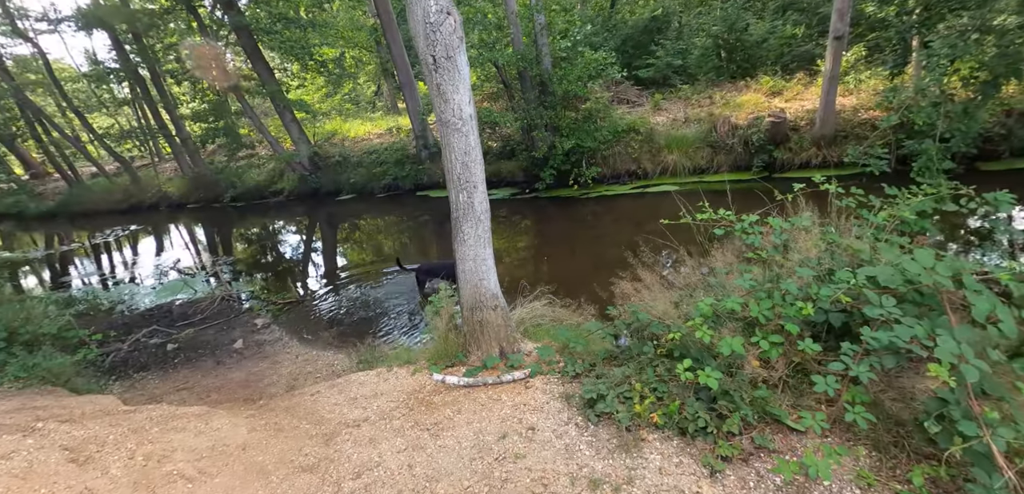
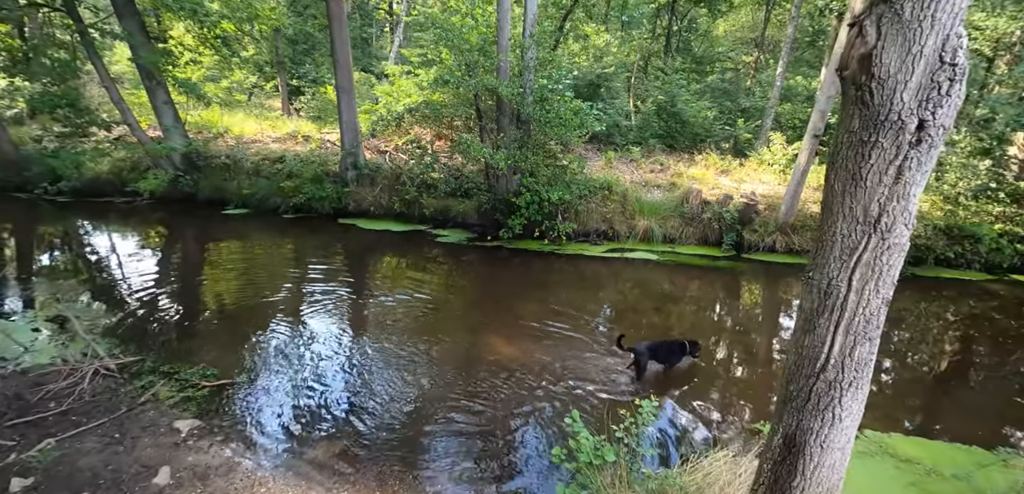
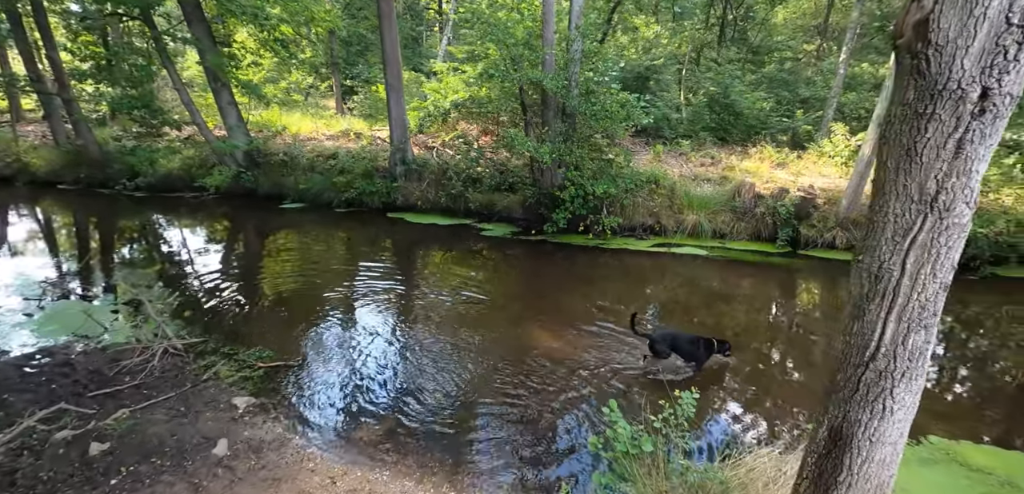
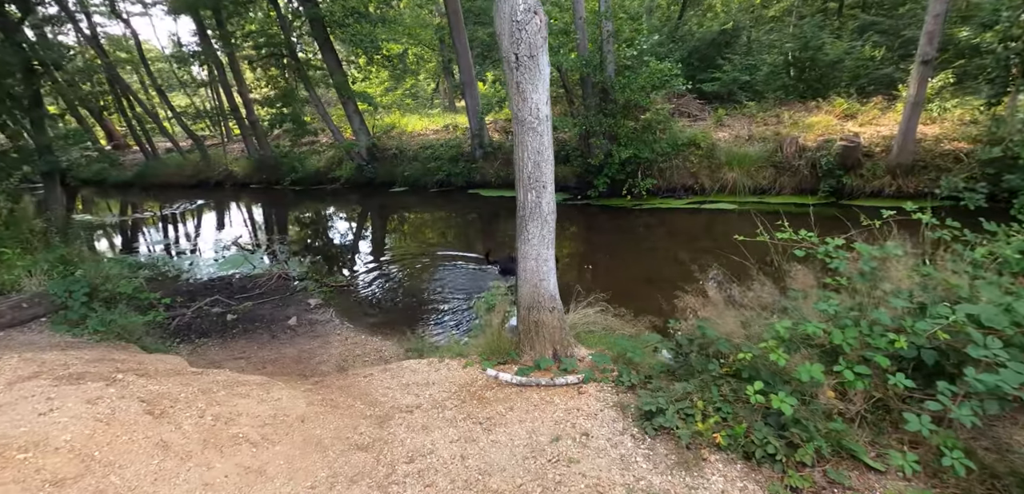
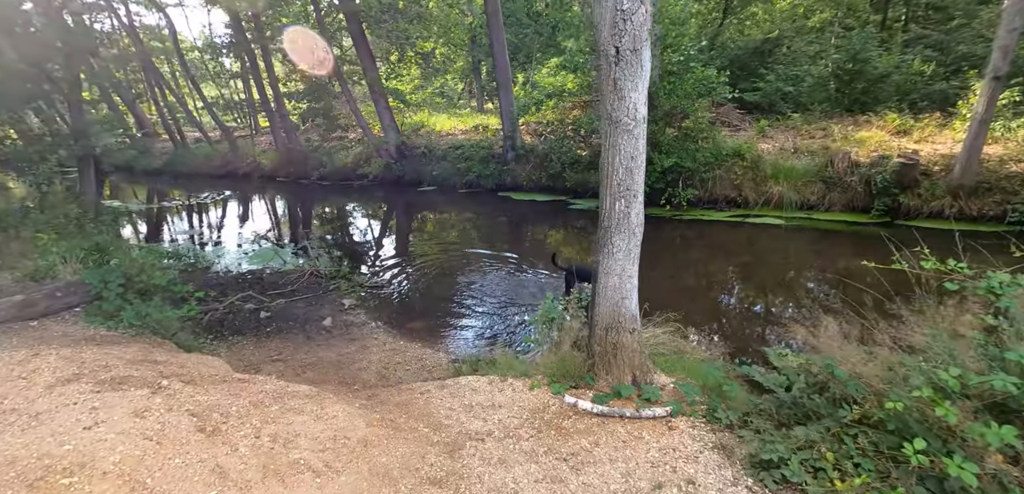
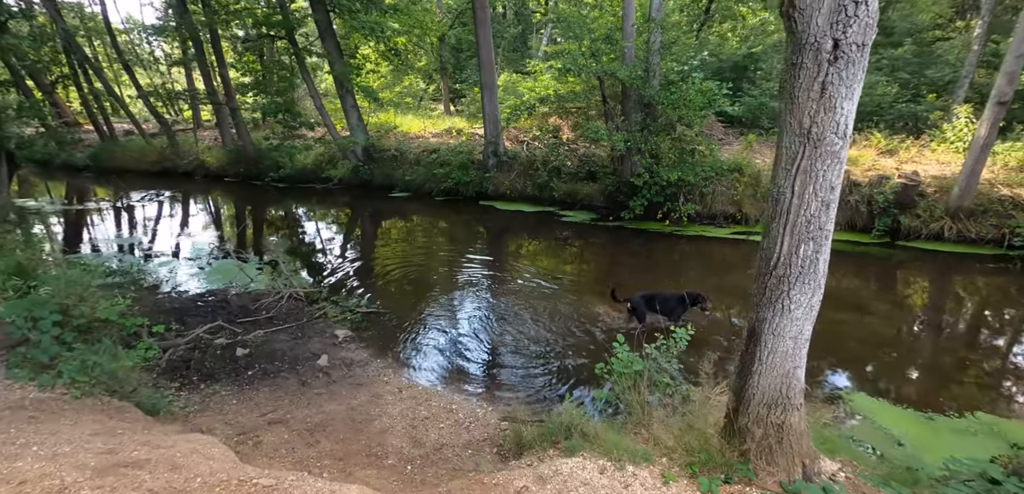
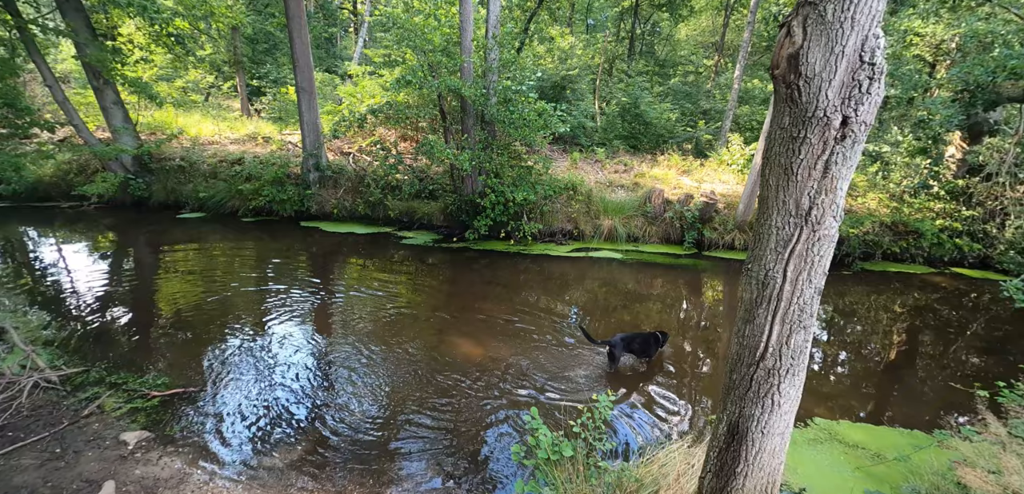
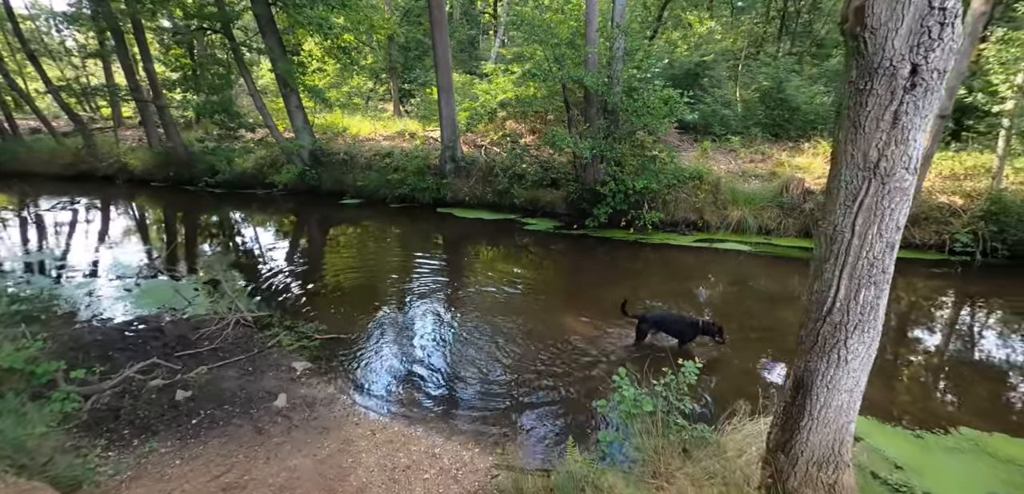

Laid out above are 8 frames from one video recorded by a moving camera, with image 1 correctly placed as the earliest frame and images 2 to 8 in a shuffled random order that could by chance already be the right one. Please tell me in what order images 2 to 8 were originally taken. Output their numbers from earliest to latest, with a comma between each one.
4, 5, 6, 8, 3, 2, 7
